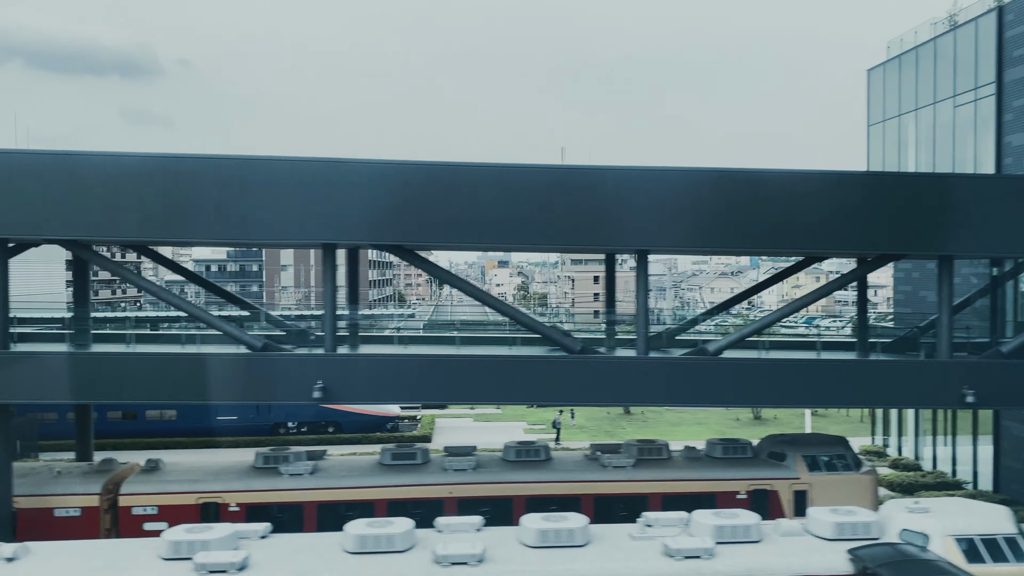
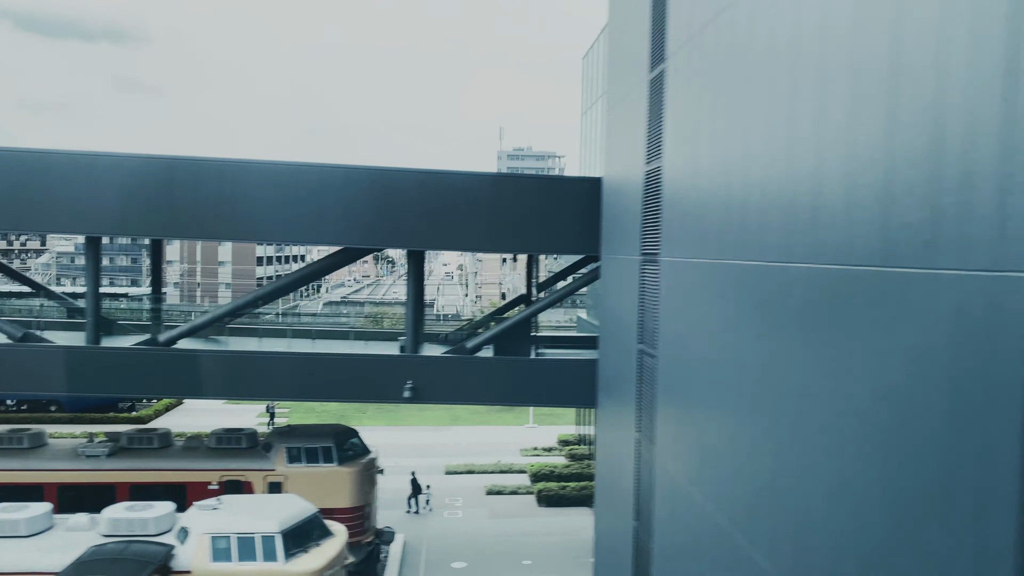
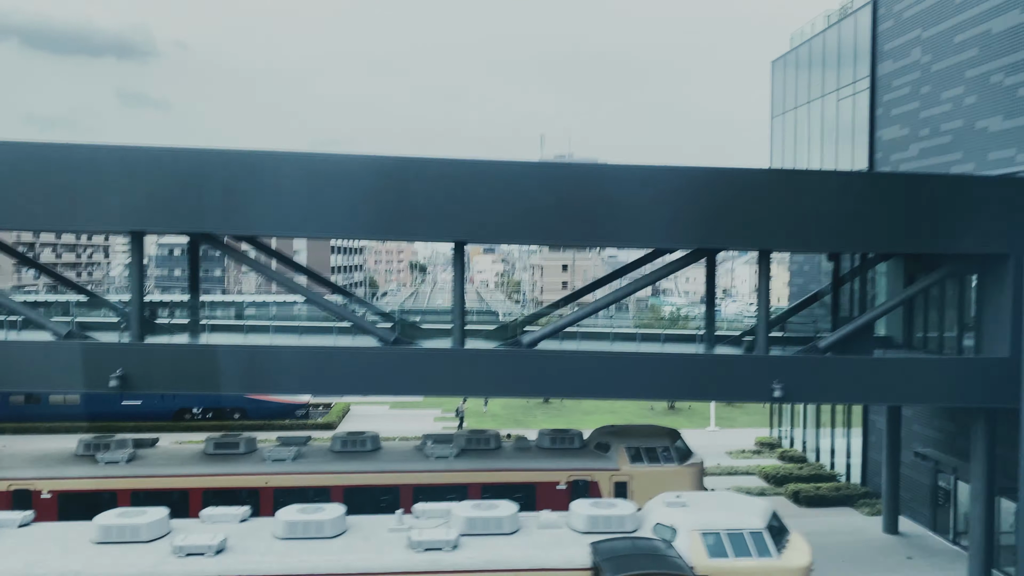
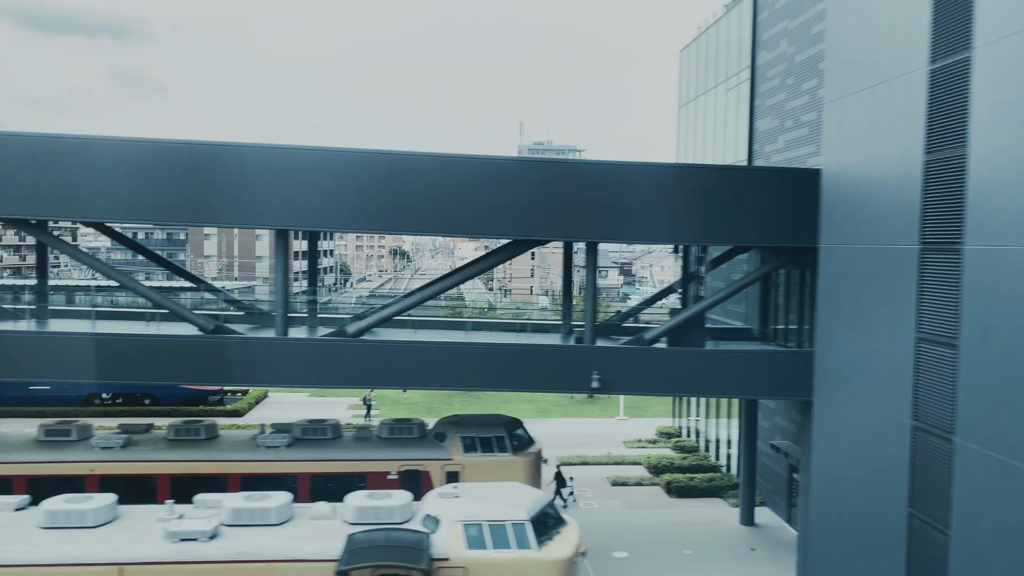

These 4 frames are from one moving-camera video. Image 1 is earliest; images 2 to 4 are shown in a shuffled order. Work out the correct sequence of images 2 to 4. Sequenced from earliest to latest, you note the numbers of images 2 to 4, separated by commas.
3, 4, 2
